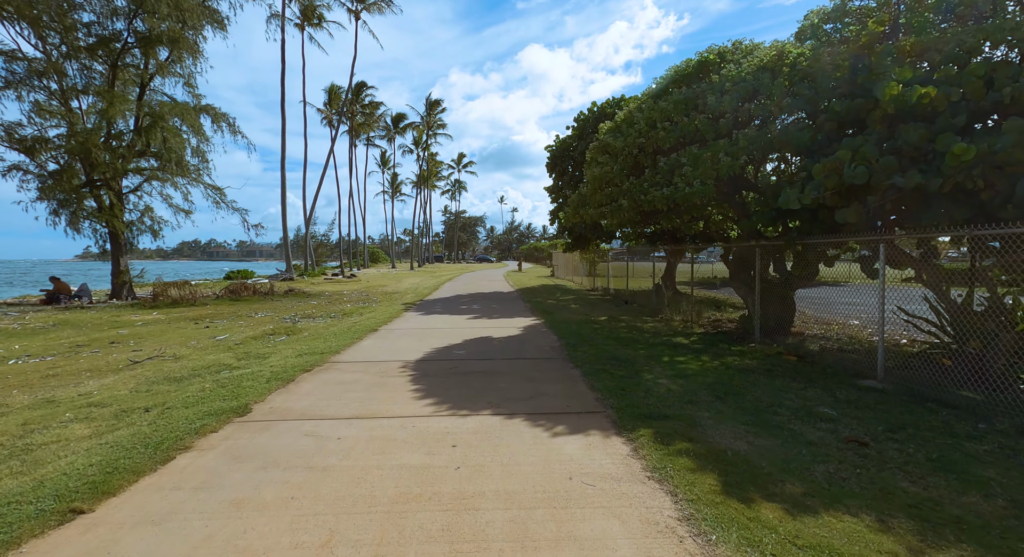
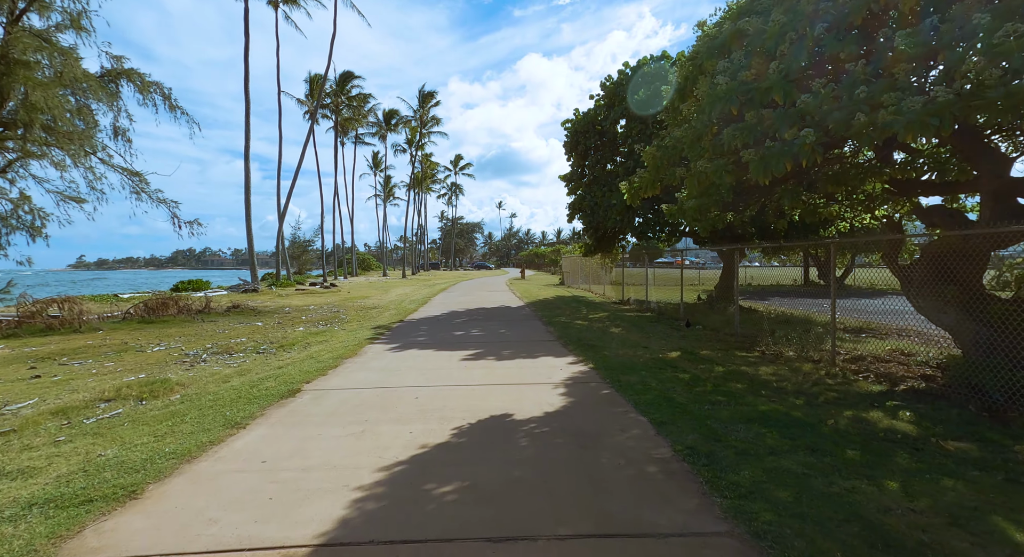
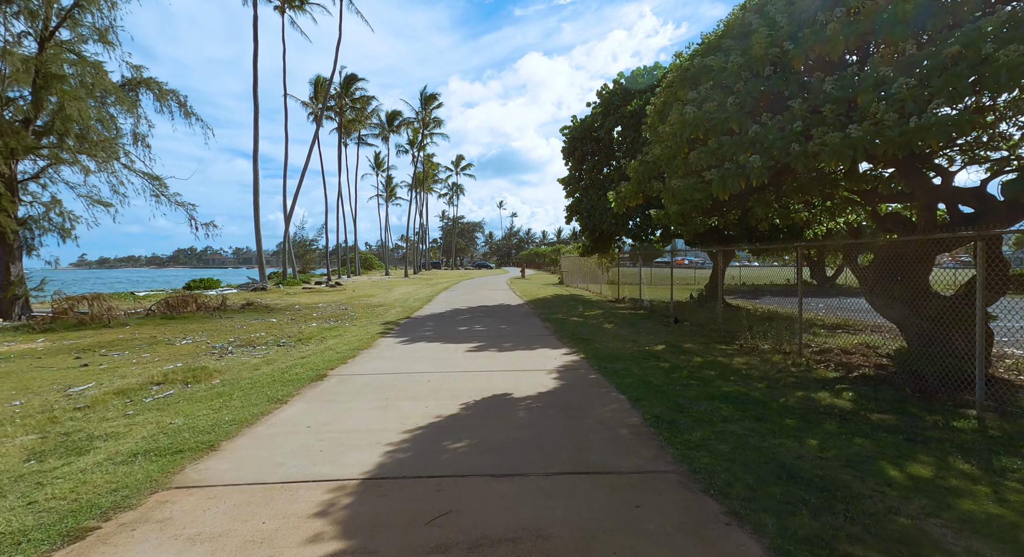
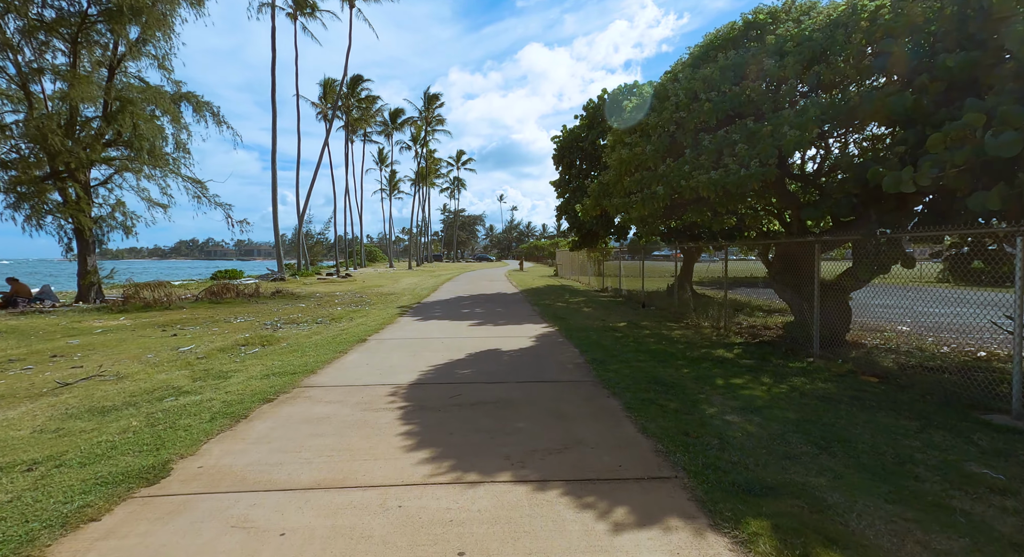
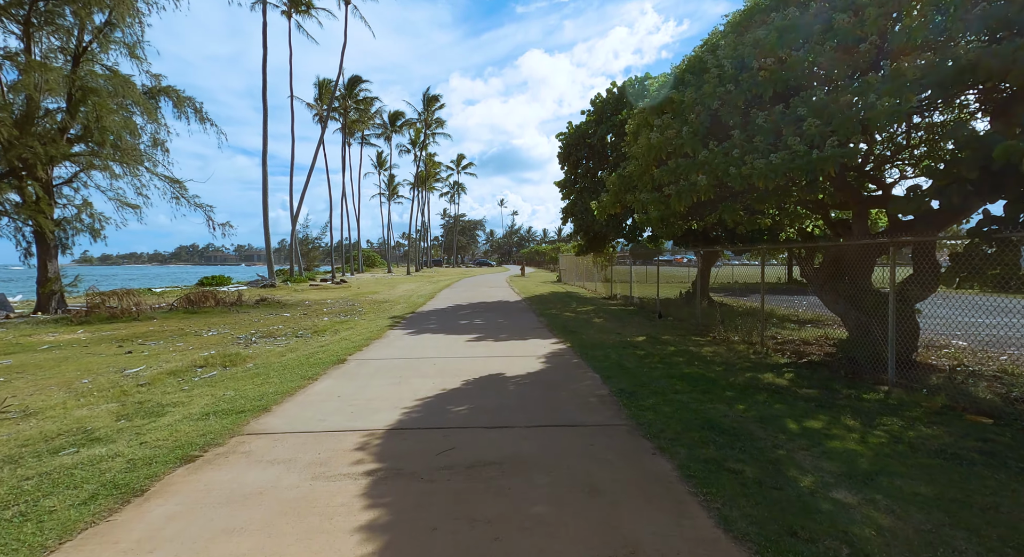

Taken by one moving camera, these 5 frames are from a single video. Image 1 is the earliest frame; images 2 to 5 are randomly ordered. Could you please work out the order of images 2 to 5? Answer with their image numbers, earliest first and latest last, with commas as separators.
4, 5, 3, 2
